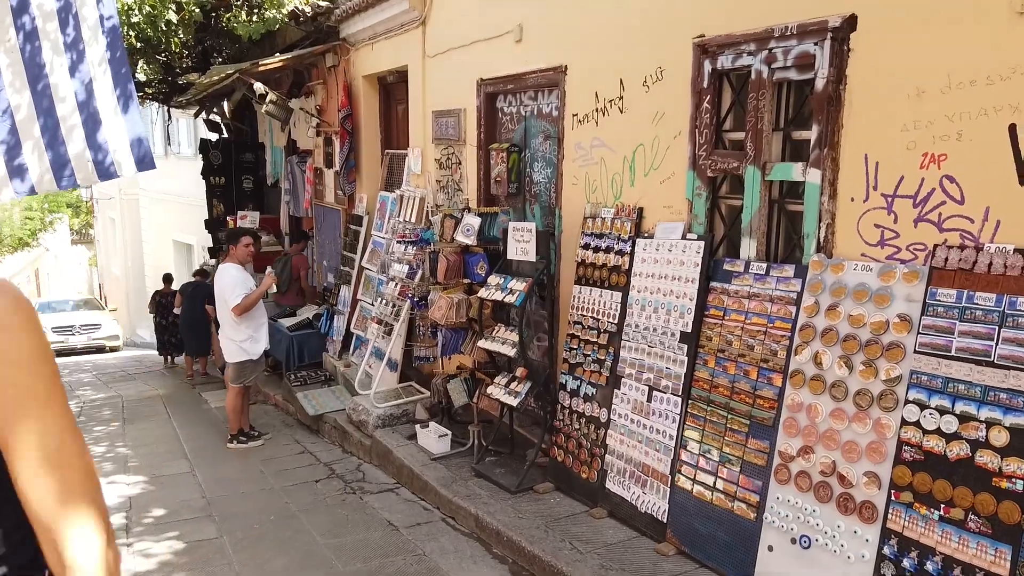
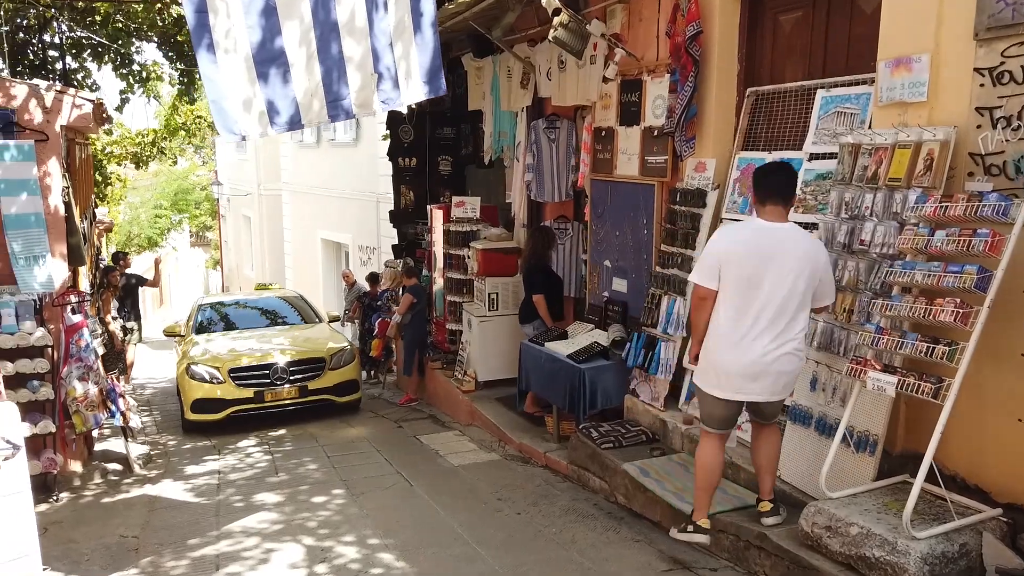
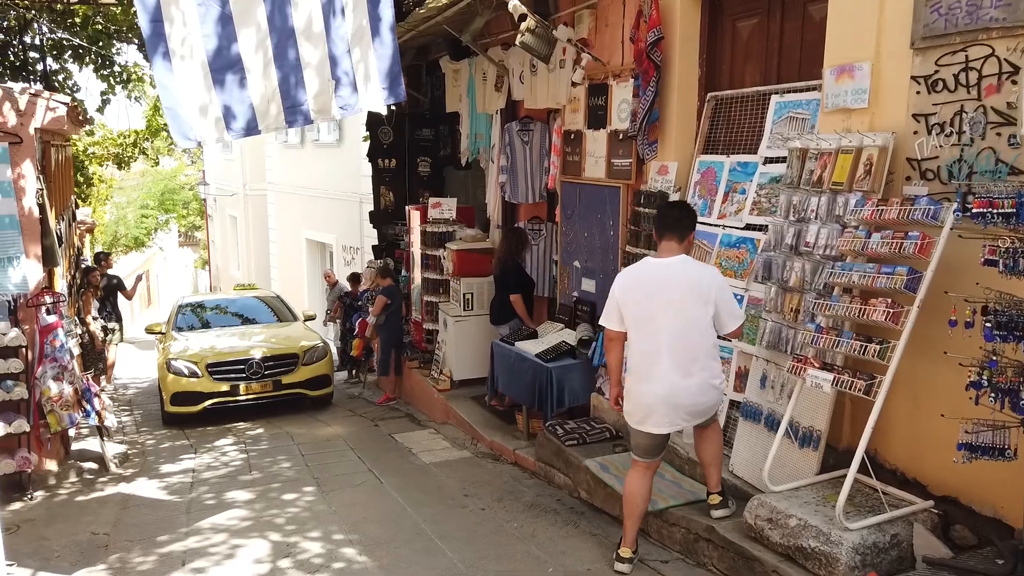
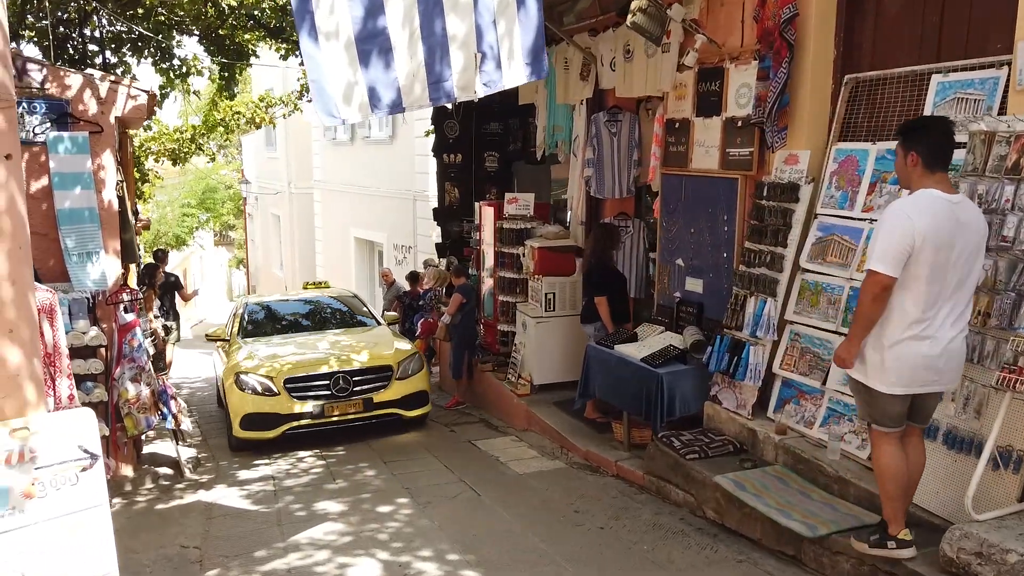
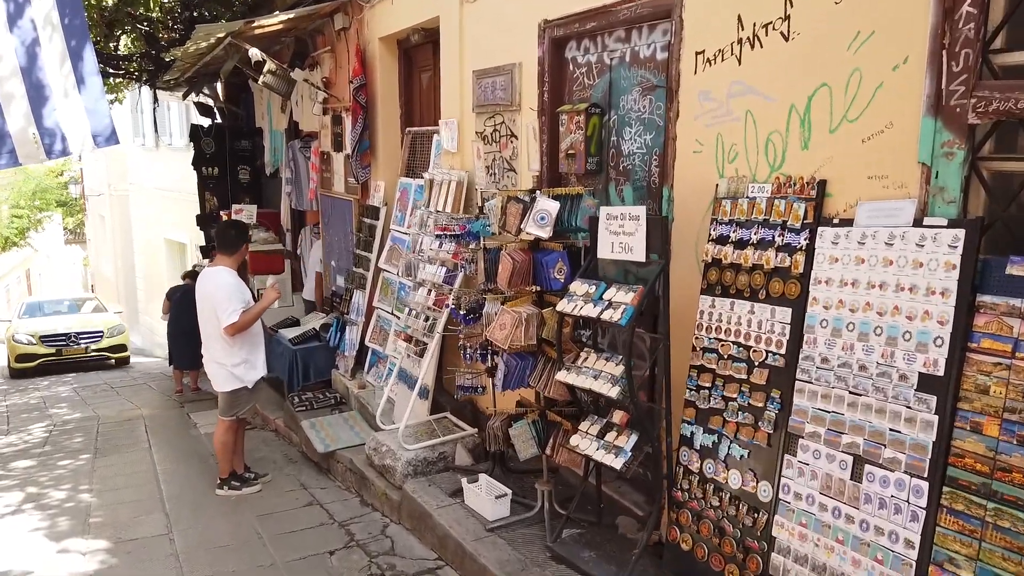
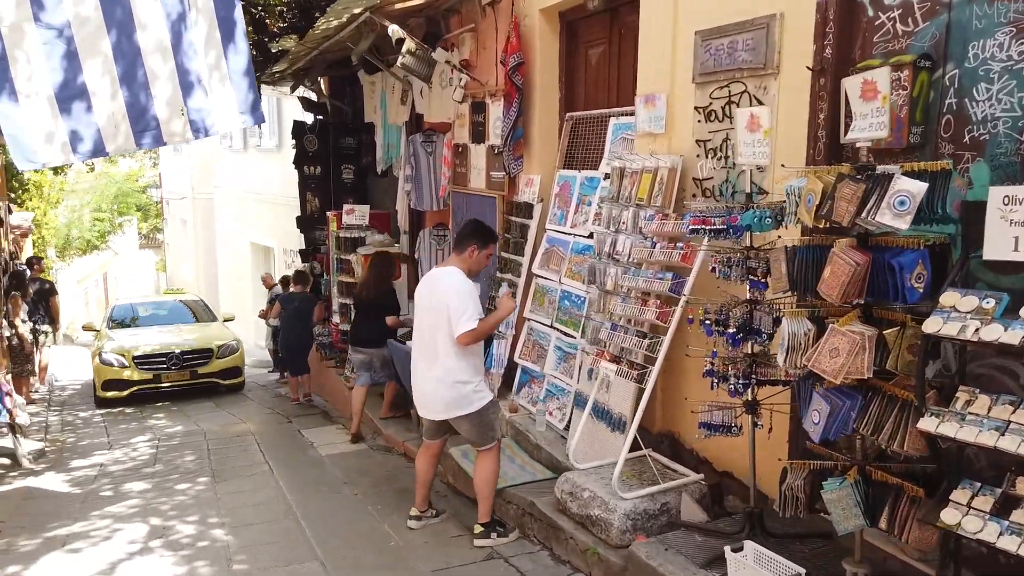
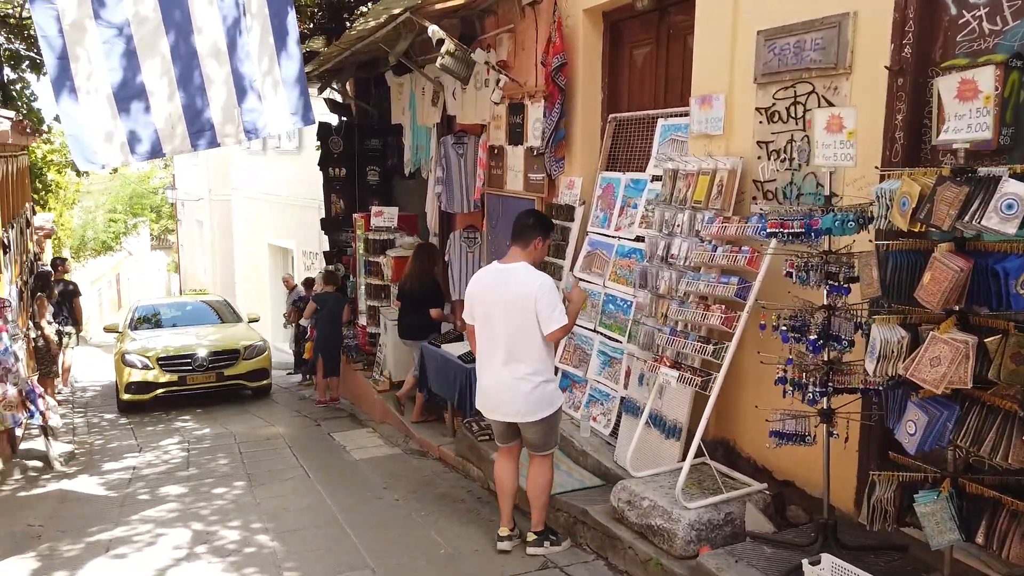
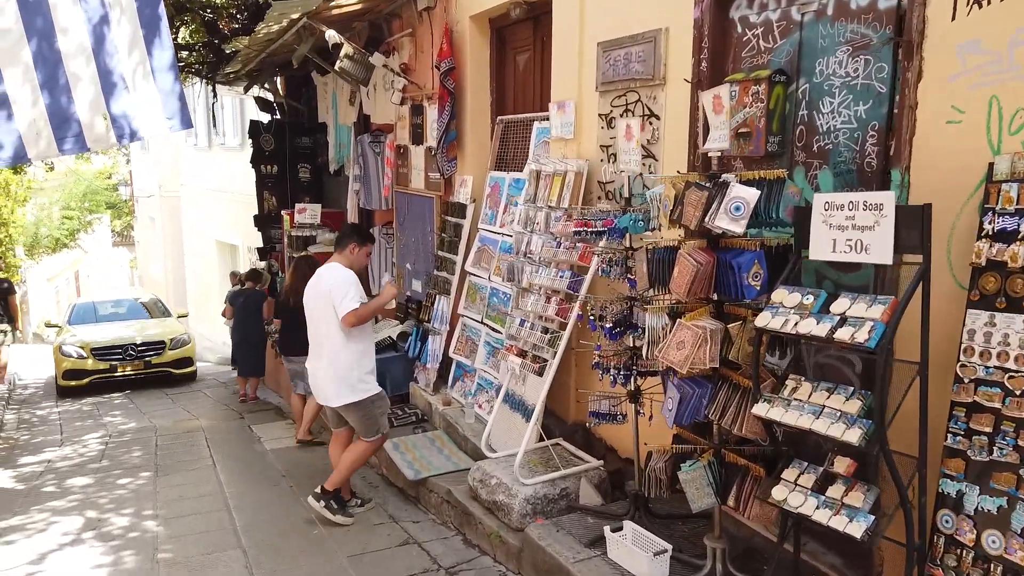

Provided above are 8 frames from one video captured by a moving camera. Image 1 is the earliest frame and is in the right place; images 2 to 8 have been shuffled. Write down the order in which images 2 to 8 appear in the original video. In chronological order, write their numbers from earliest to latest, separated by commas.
5, 8, 6, 7, 3, 2, 4
